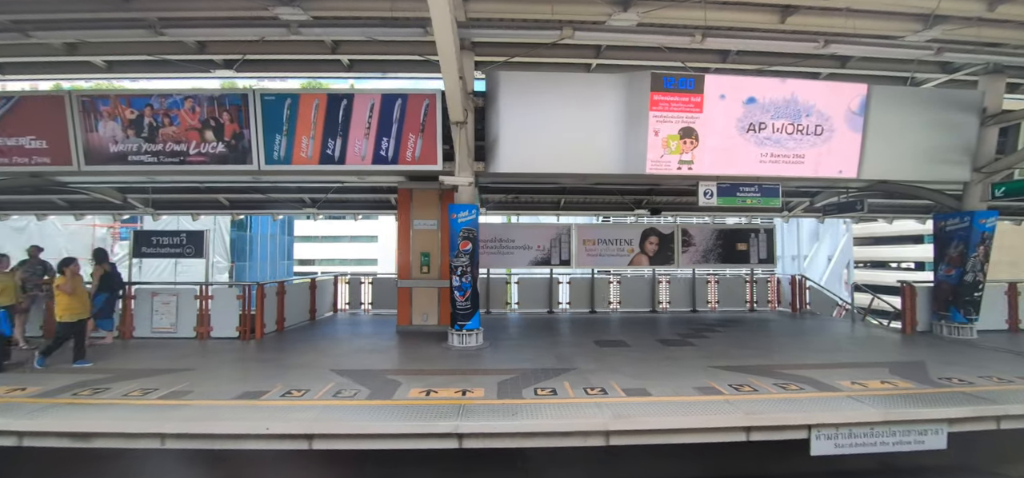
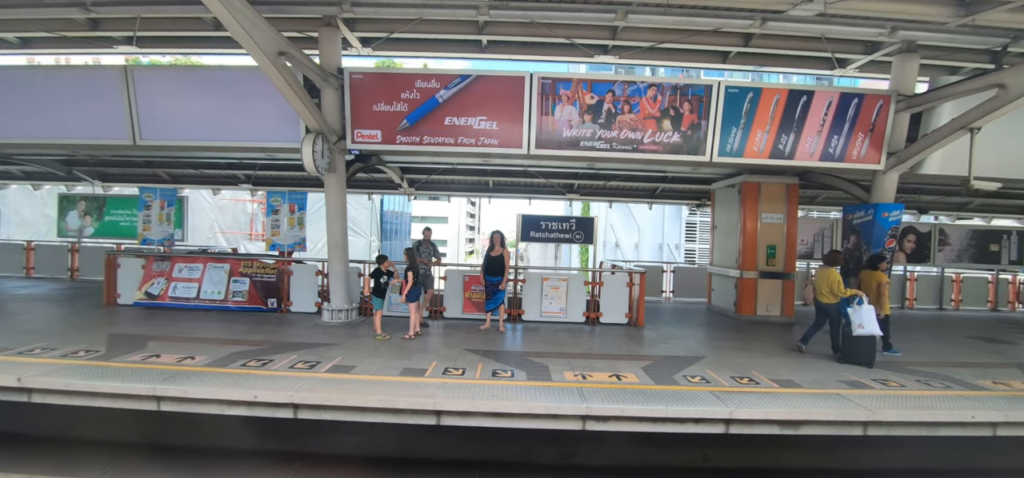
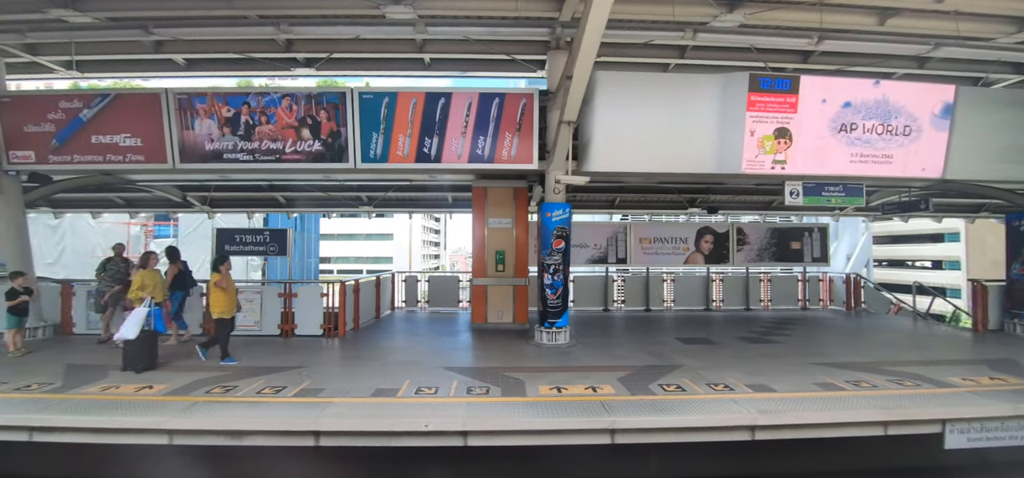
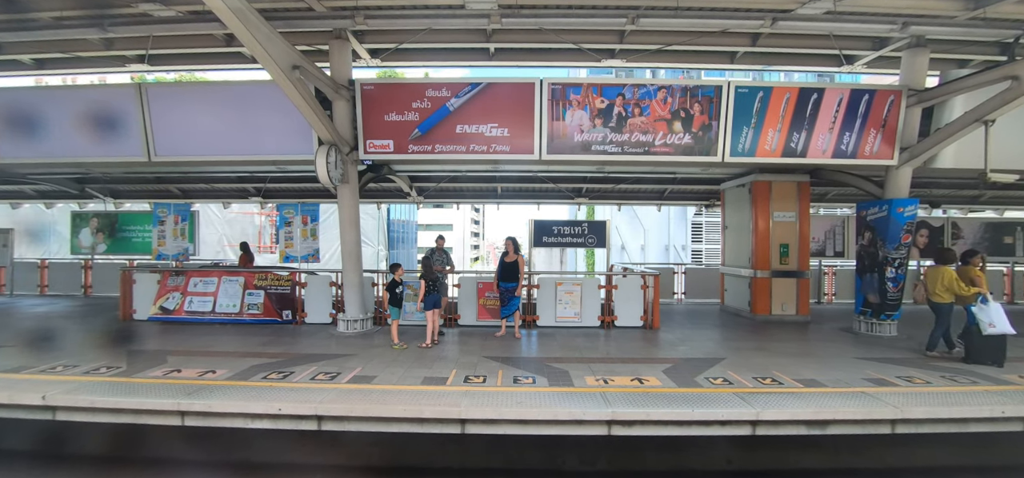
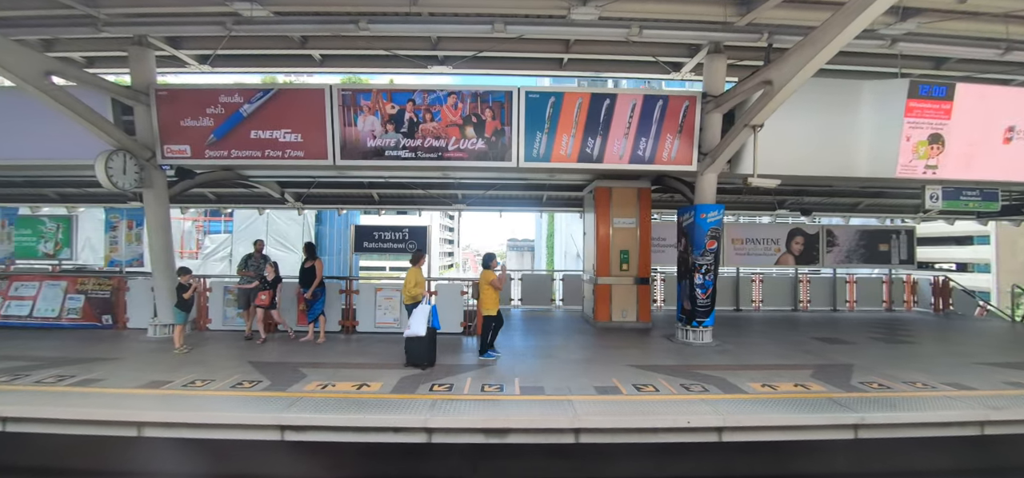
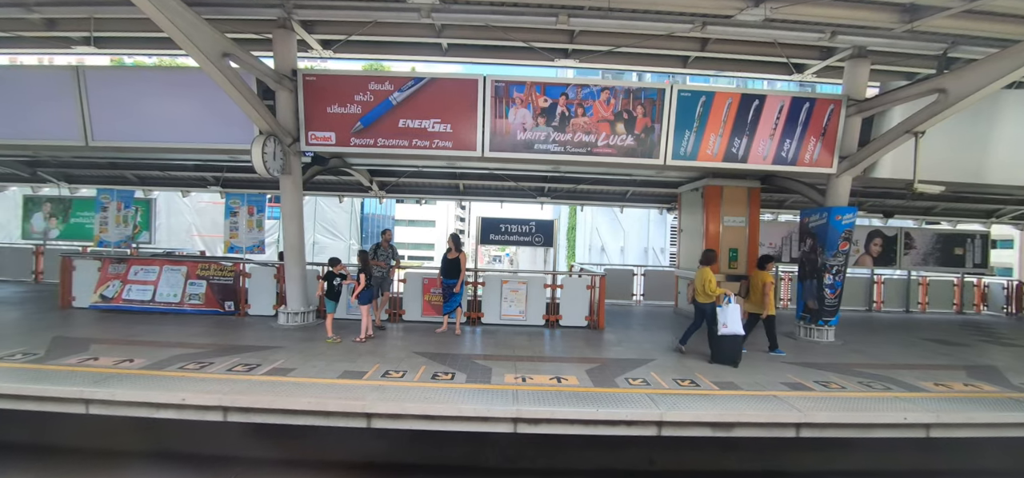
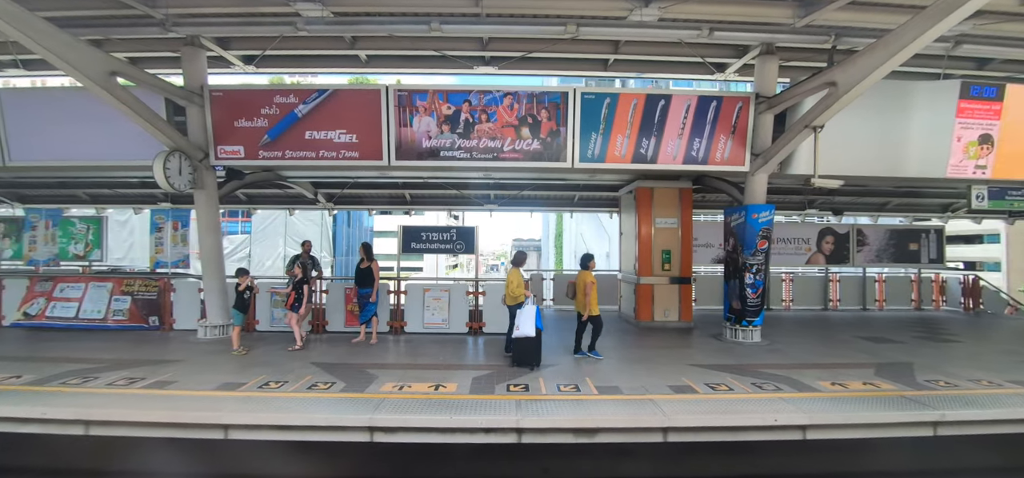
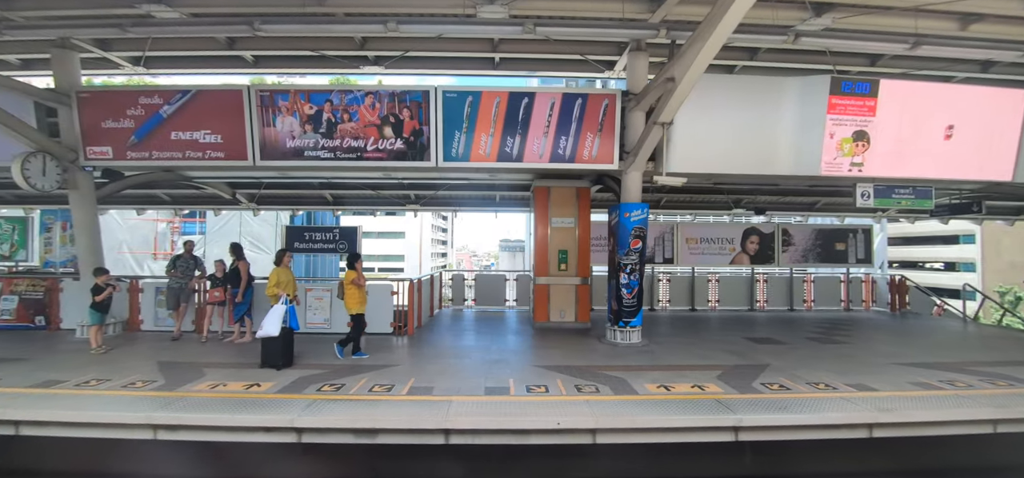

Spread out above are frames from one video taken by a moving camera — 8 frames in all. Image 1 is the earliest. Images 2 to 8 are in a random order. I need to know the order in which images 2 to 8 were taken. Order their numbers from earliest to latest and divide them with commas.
3, 8, 5, 7, 6, 2, 4
